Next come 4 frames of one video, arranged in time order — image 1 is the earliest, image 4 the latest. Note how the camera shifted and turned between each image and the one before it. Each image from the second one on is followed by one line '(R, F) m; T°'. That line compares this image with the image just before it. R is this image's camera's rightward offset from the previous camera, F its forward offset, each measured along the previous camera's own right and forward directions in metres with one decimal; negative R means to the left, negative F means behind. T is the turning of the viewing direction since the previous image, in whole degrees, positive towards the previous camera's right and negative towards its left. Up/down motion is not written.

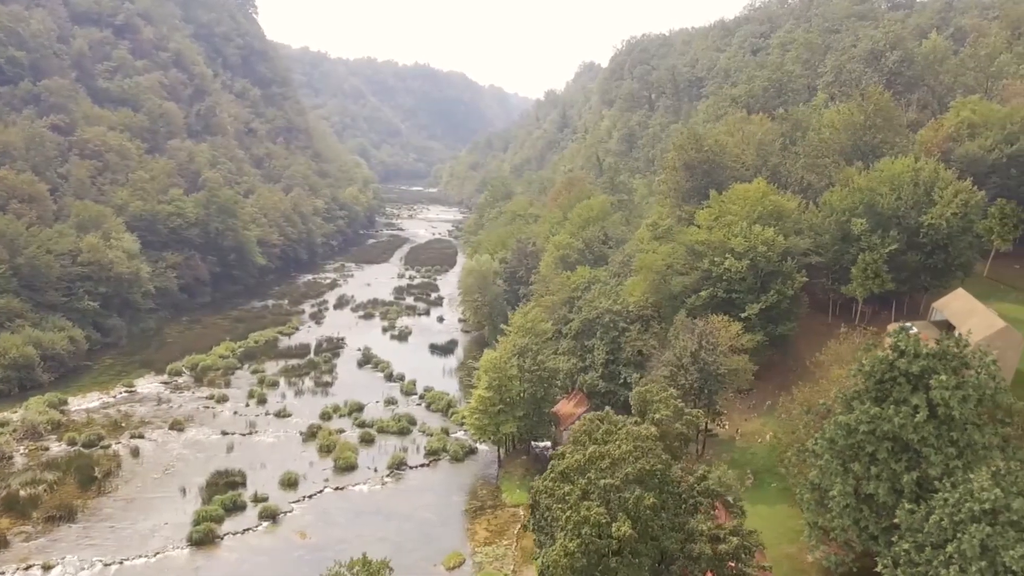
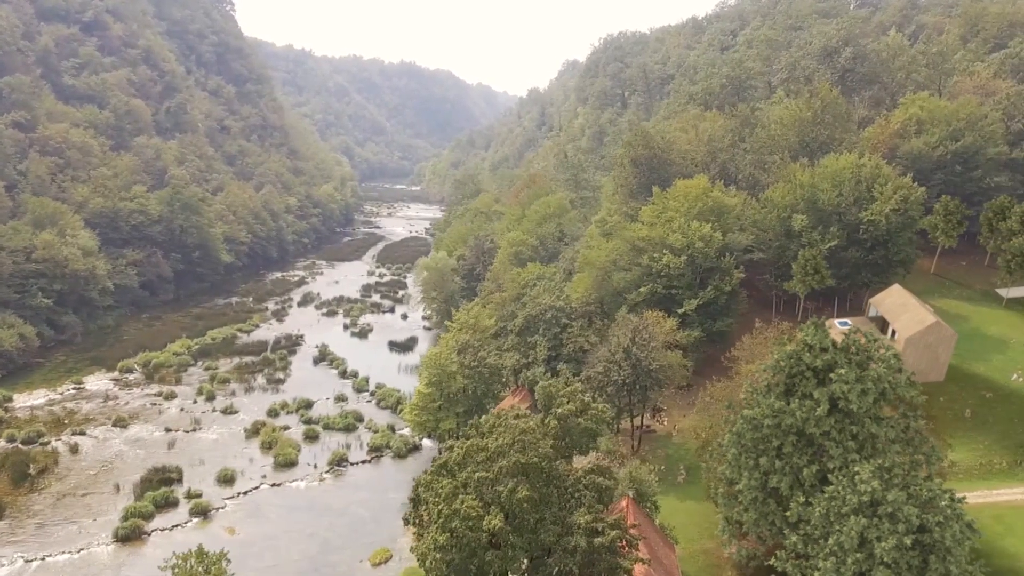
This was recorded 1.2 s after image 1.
(+3.7, +0.1) m; 0°
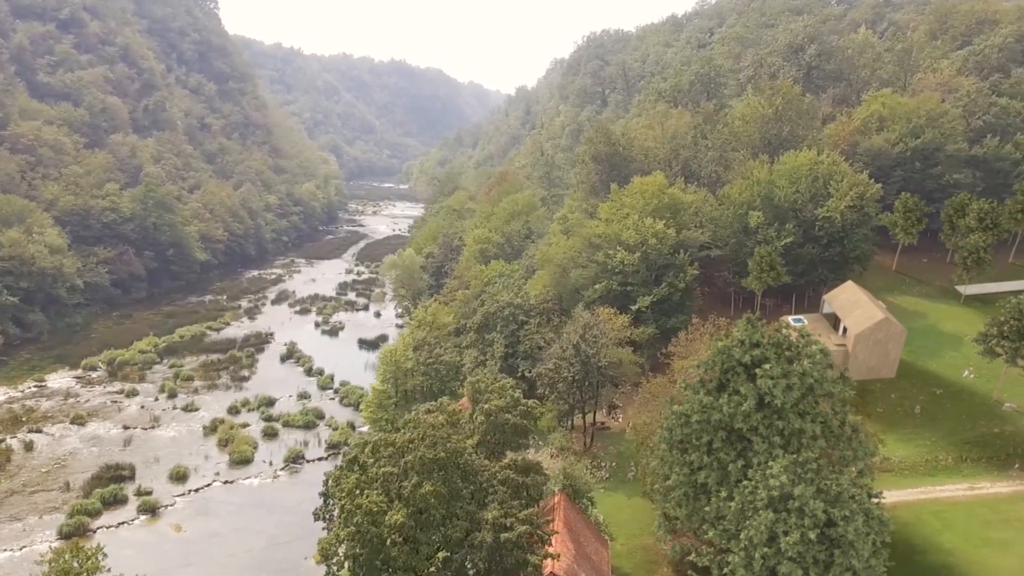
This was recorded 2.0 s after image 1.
(+2.8, +0.1) m; 0°
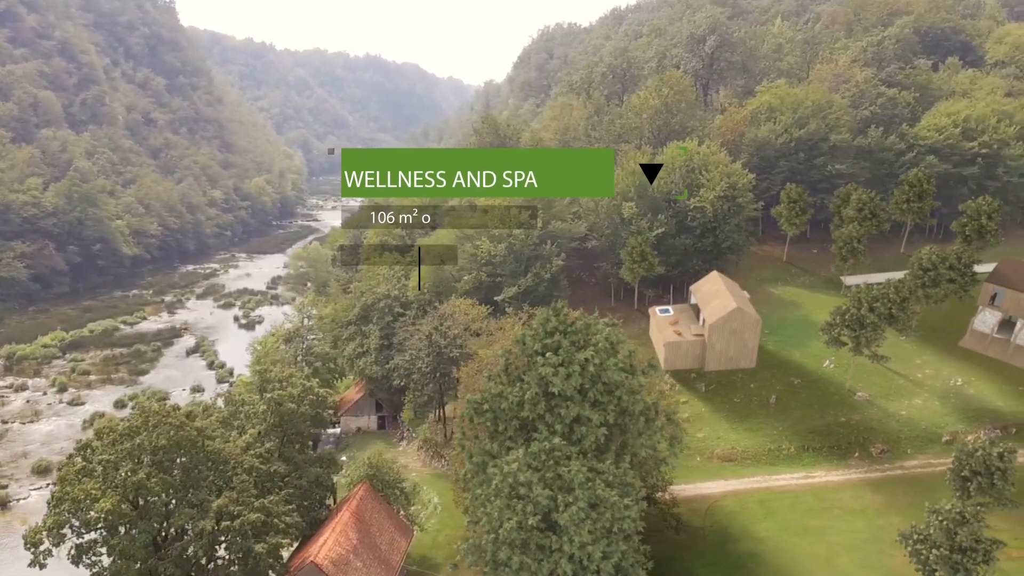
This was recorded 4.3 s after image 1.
(+8.4, +0.2) m; 0°
